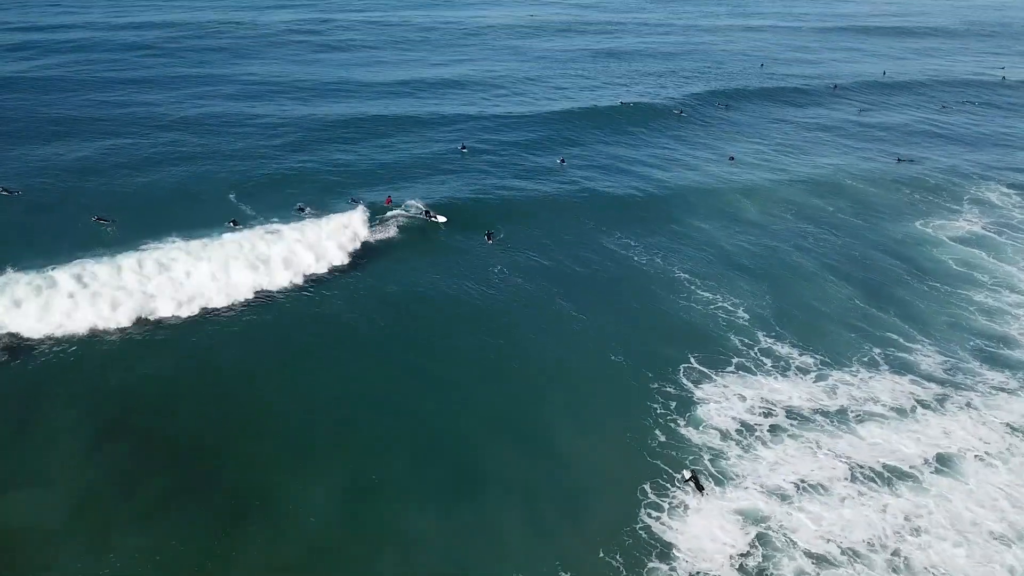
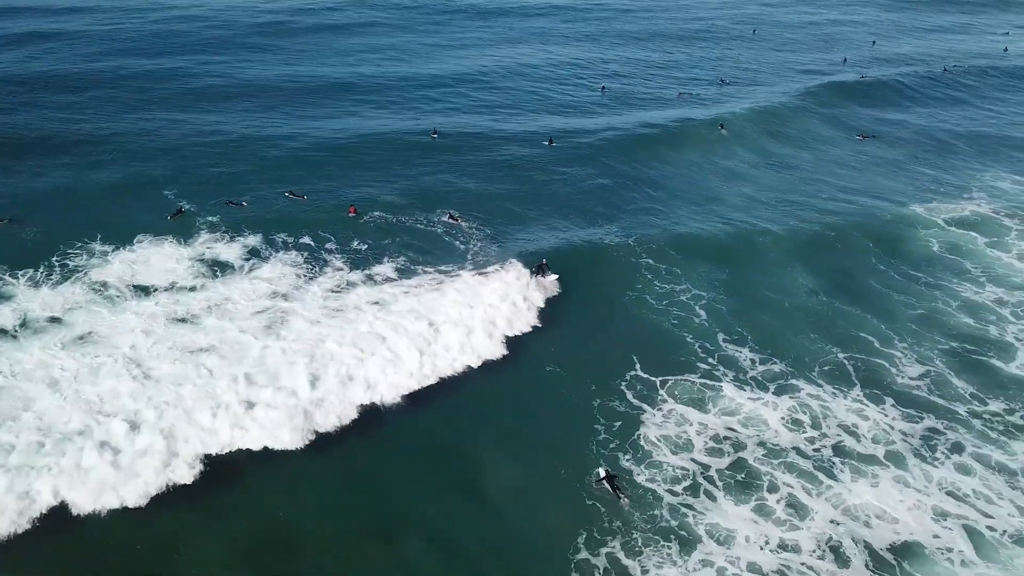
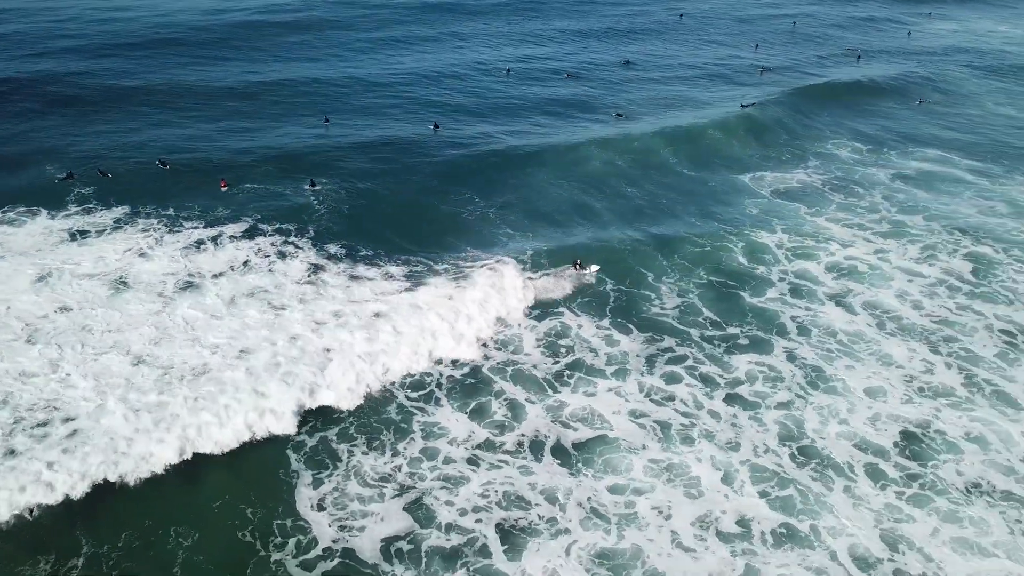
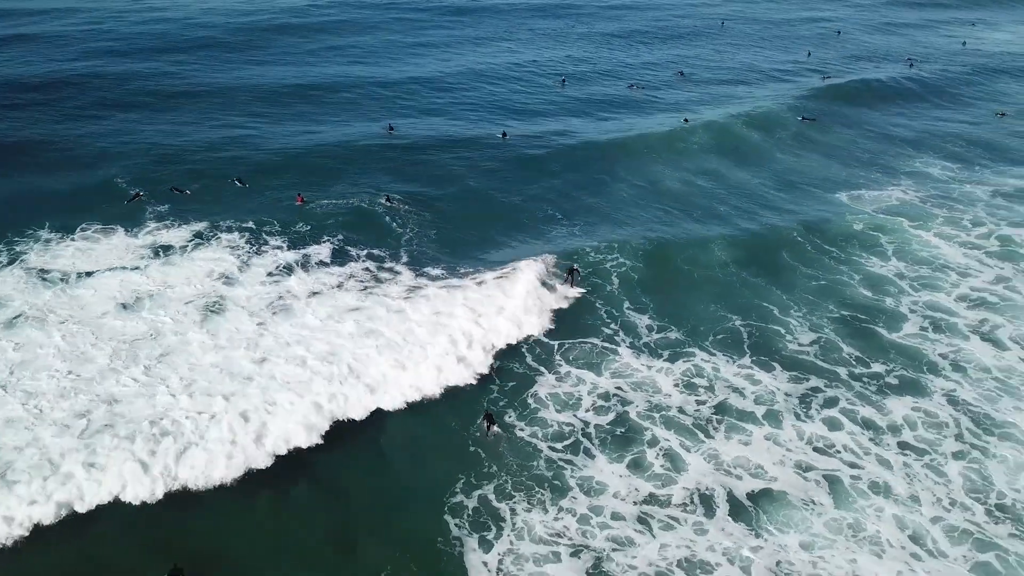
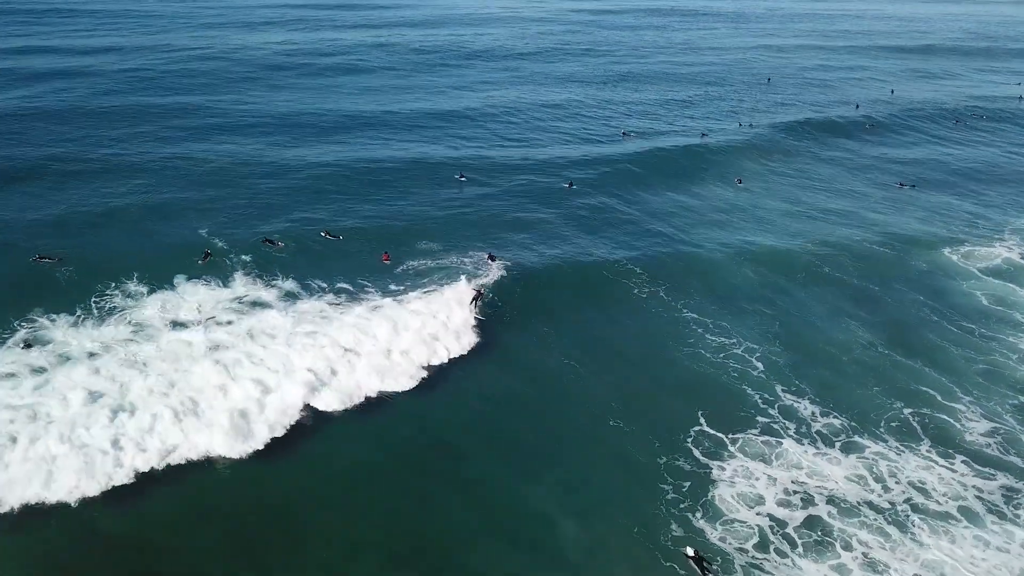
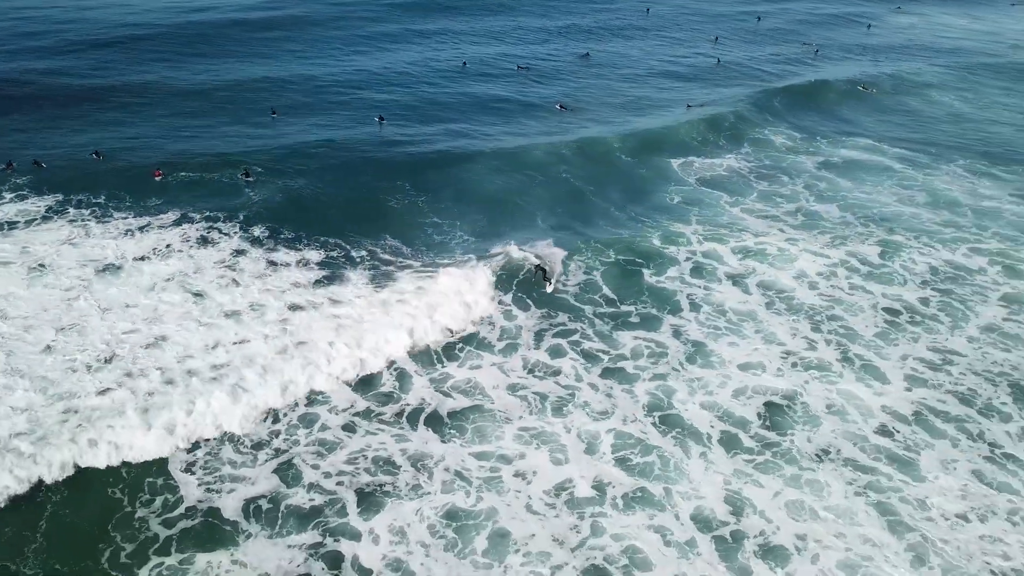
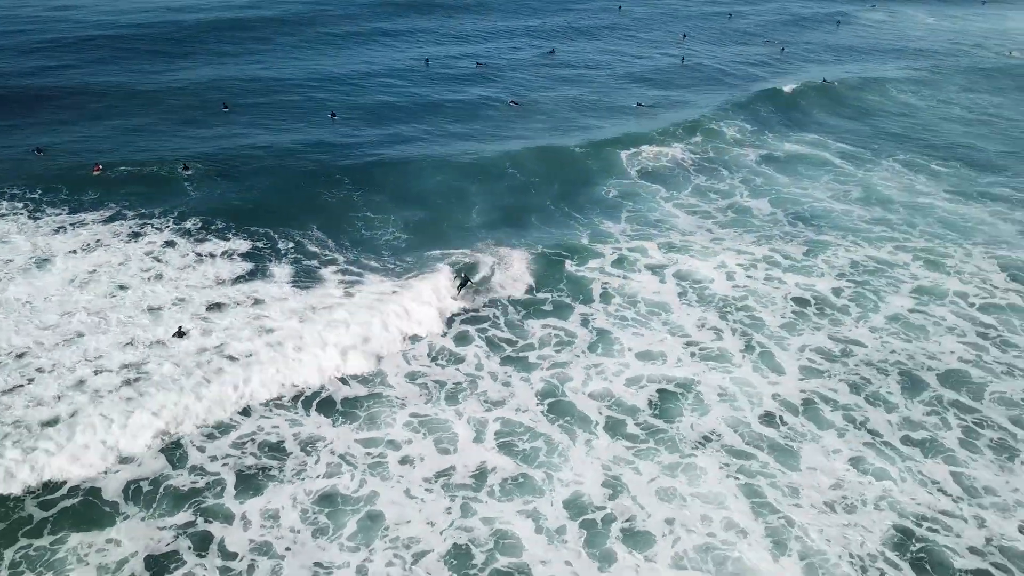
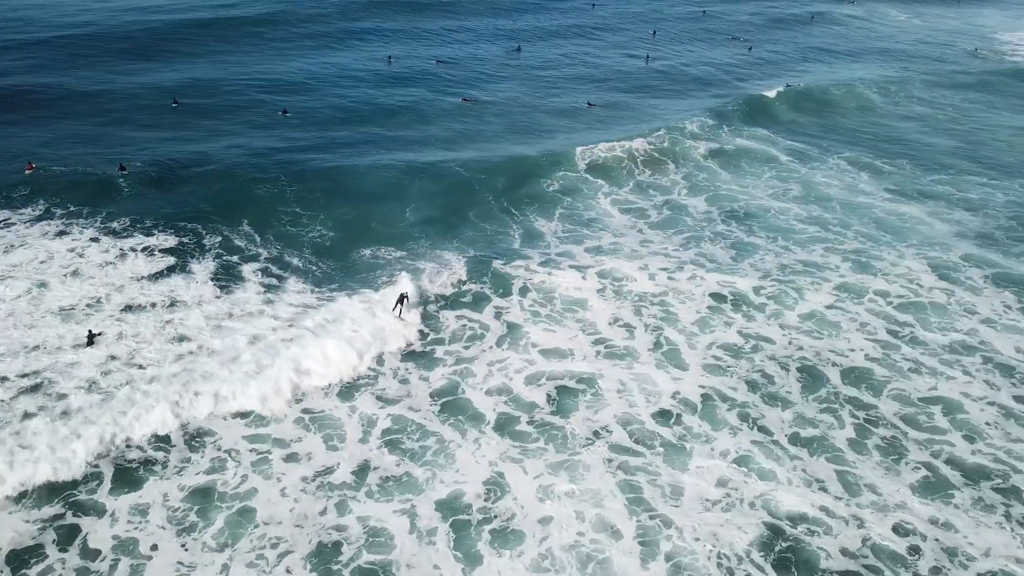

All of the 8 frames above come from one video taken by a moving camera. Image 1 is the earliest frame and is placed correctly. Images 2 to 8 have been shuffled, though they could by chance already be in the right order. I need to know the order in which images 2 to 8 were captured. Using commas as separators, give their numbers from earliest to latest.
5, 2, 4, 3, 6, 7, 8
